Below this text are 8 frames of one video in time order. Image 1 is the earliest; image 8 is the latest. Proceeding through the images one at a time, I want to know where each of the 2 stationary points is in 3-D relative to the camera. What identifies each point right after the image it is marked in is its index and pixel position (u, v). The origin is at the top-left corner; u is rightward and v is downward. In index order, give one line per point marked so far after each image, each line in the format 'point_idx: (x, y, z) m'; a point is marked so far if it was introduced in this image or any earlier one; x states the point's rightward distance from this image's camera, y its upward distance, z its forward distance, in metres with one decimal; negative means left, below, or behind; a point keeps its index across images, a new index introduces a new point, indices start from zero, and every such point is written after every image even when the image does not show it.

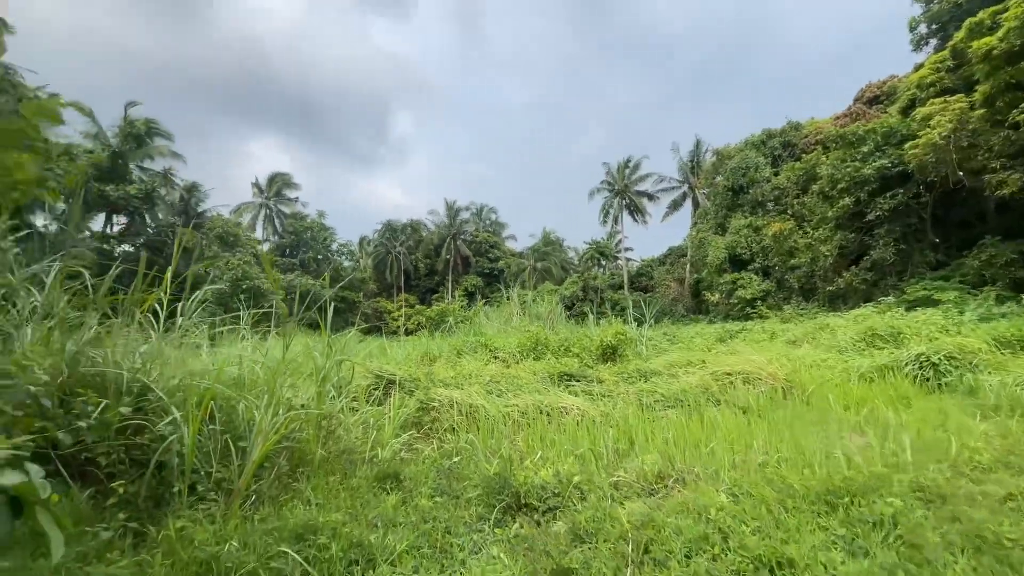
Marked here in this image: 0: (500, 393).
0: (-0.1, -1.0, +4.4) m
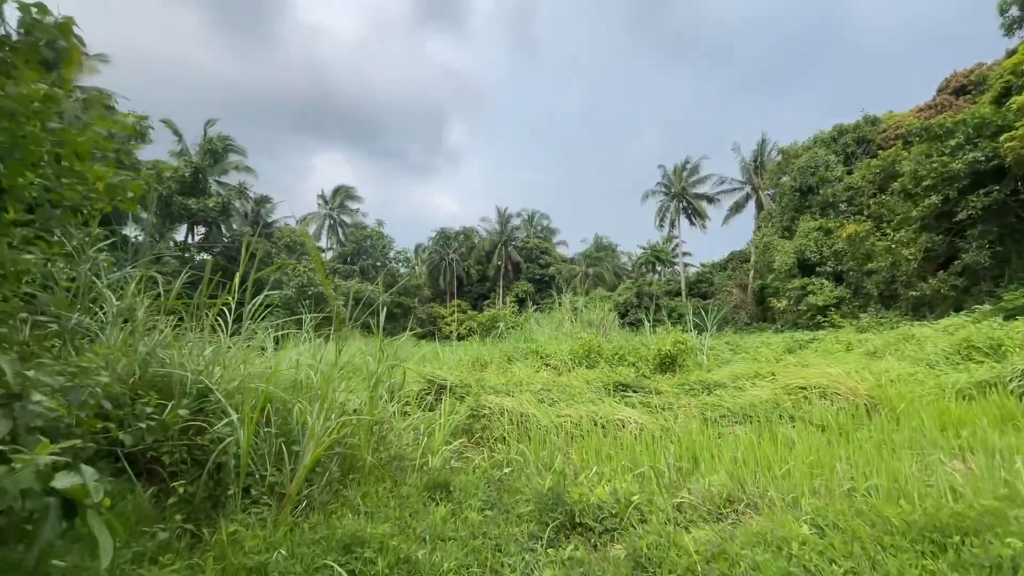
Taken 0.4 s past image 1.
0: (+0.4, -1.0, +4.3) m
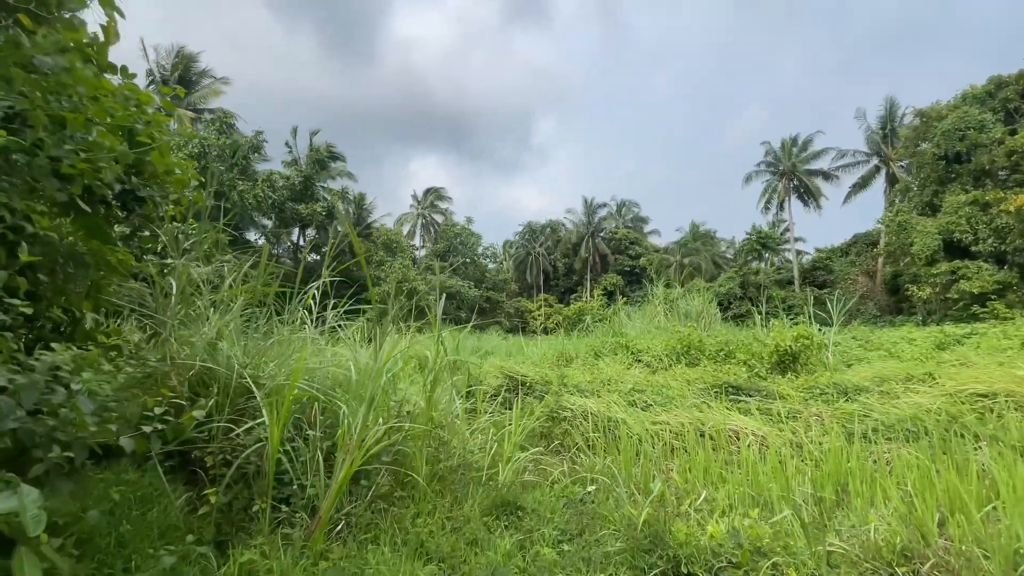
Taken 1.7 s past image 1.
0: (+1.1, -0.9, +3.7) m
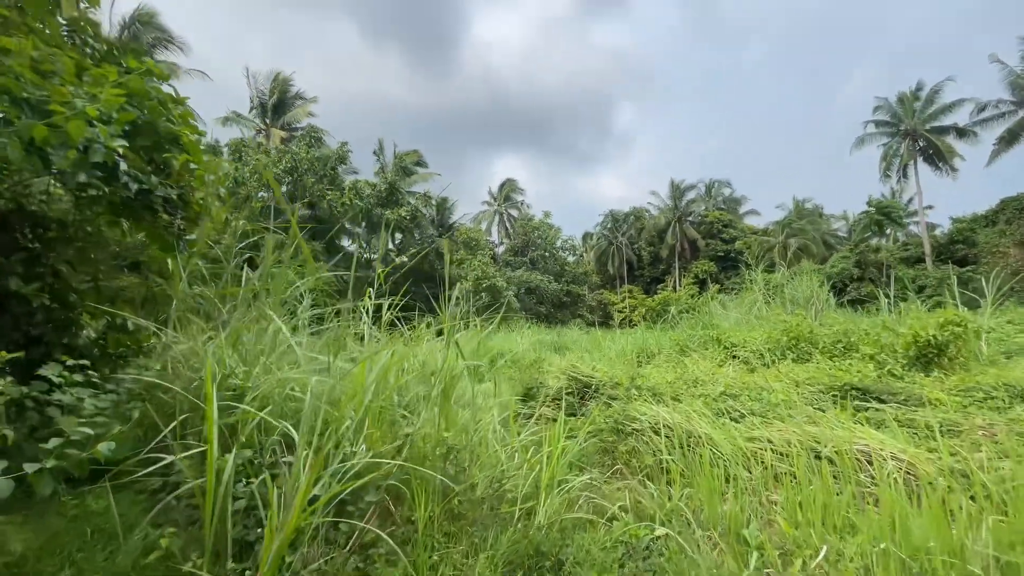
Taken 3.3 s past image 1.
0: (+1.4, -0.8, +3.0) m
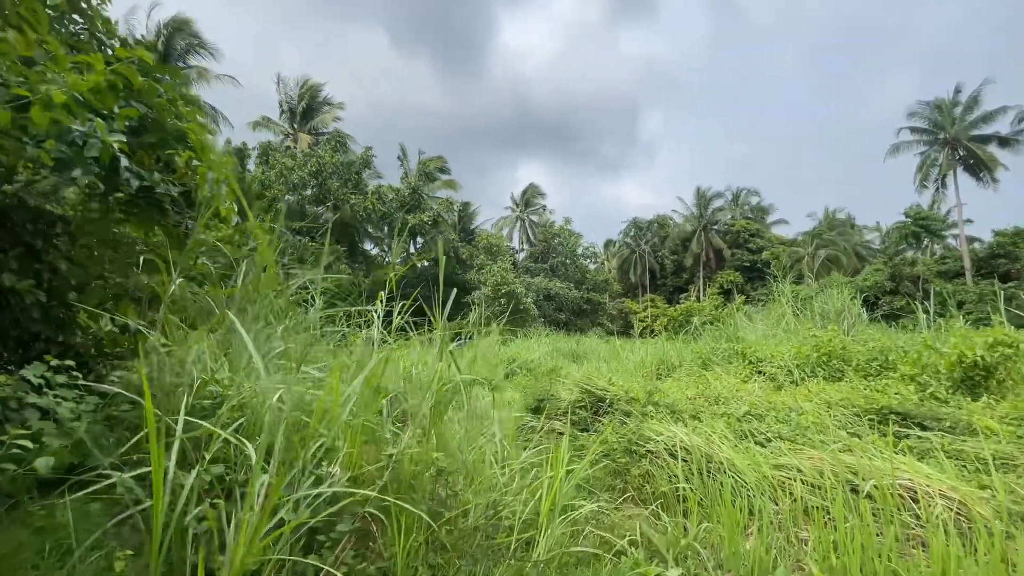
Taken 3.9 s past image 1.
0: (+1.5, -0.9, +2.8) m
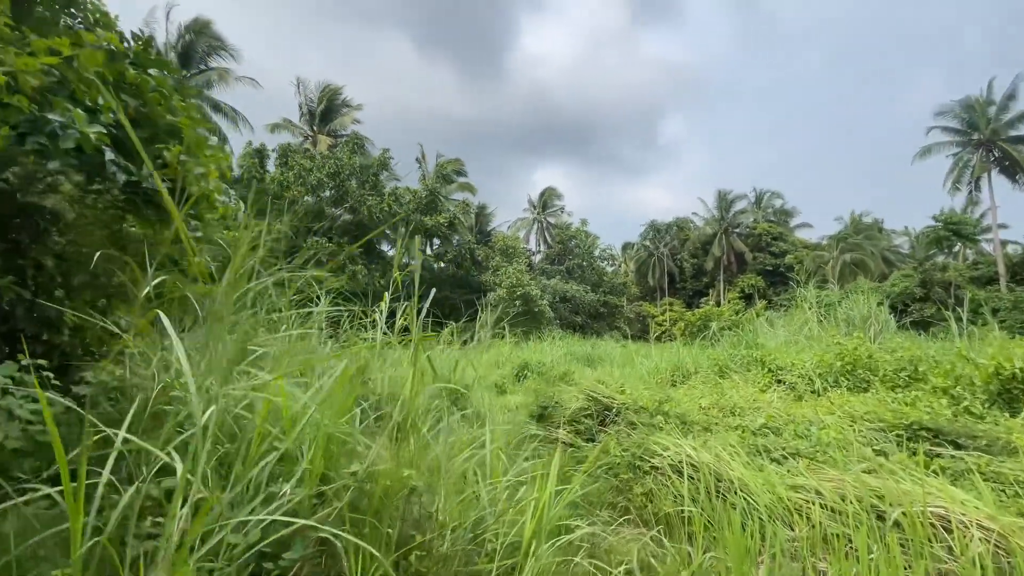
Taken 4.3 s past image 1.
0: (+1.5, -0.9, +2.6) m
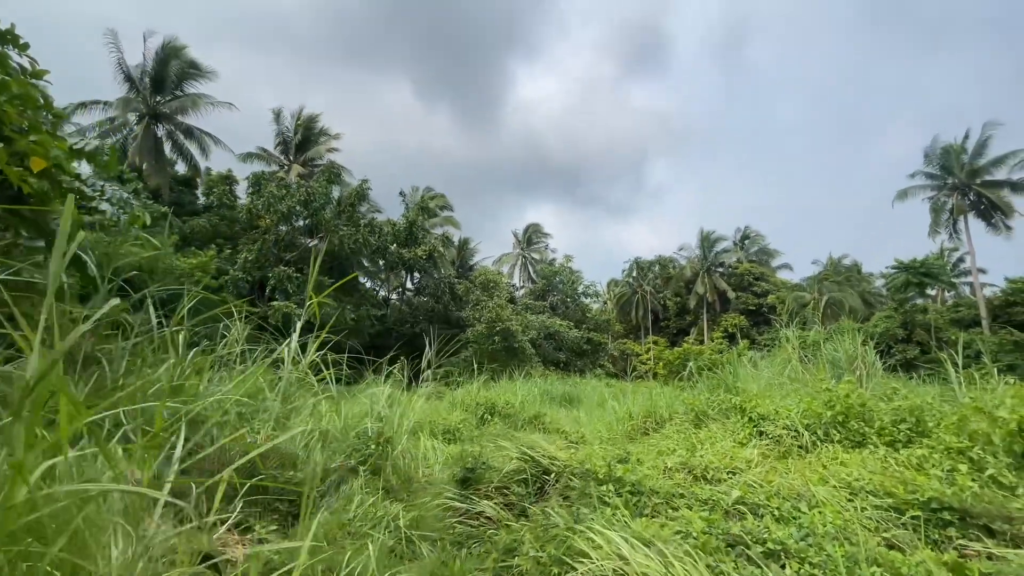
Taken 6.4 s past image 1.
0: (+1.0, -1.0, +1.9) m
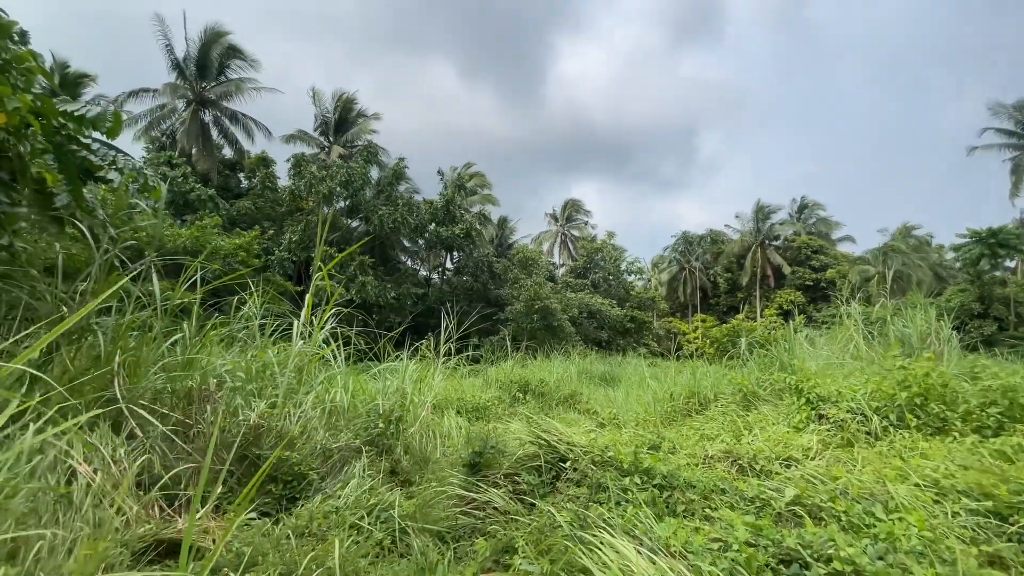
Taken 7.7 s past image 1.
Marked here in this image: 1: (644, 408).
0: (+0.9, -0.8, +1.4) m
1: (+1.3, -1.2, +4.6) m
